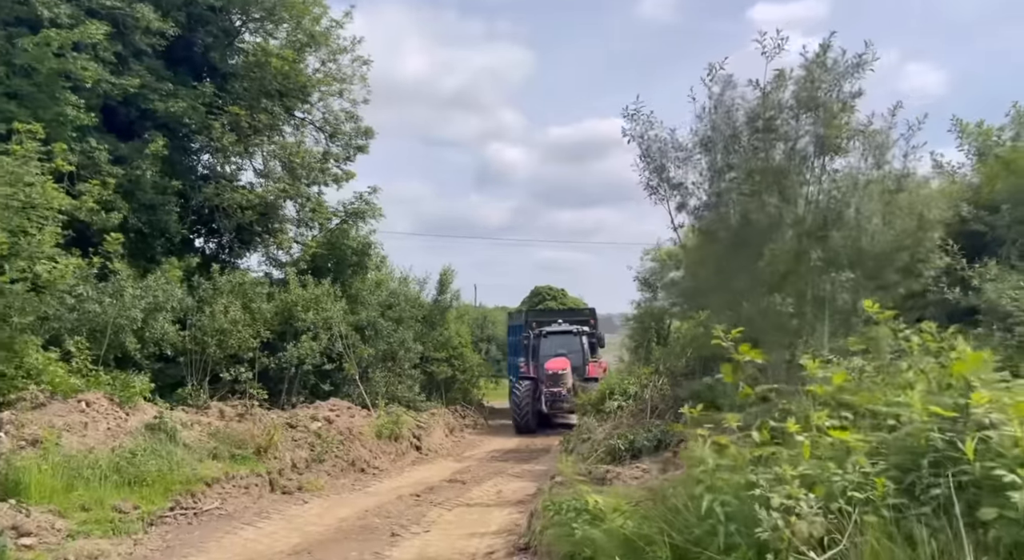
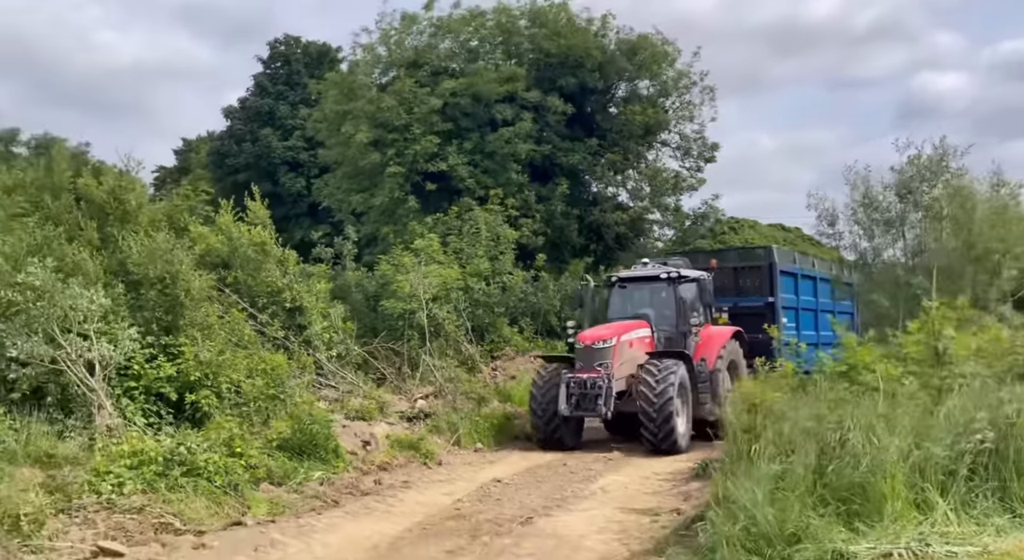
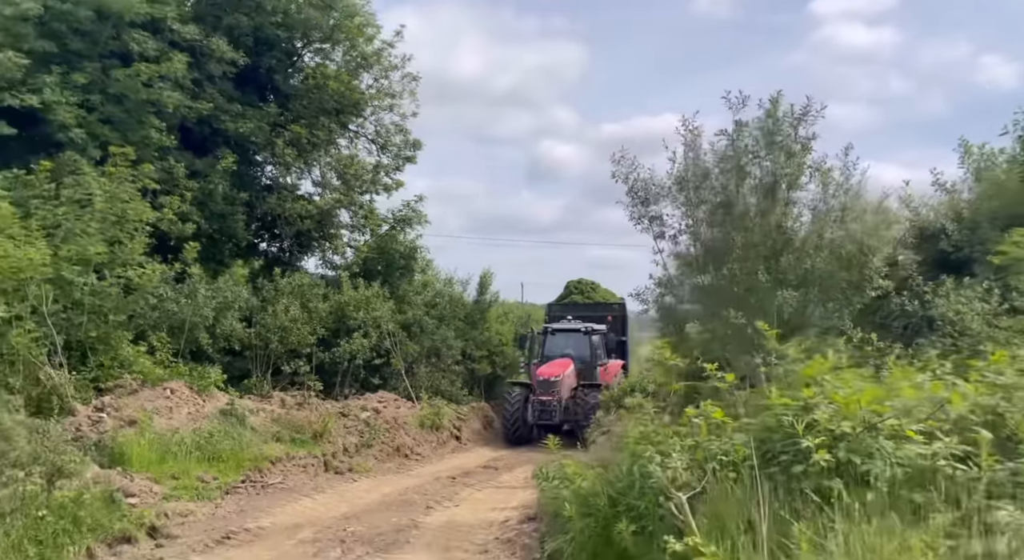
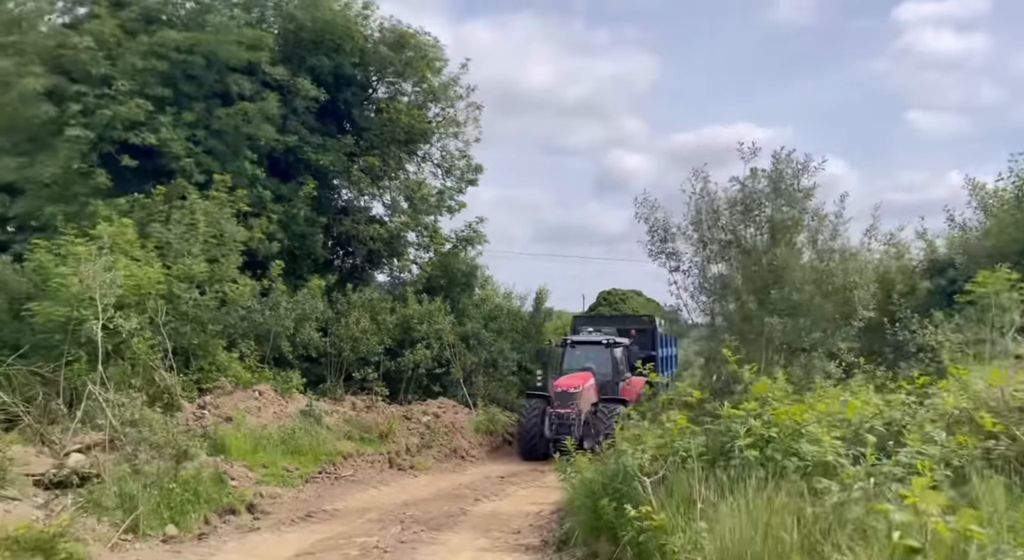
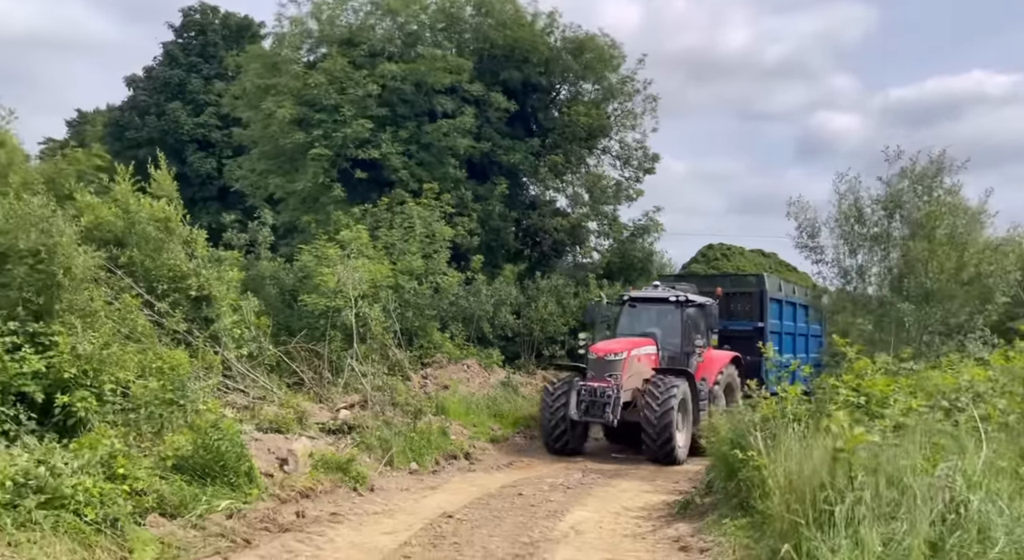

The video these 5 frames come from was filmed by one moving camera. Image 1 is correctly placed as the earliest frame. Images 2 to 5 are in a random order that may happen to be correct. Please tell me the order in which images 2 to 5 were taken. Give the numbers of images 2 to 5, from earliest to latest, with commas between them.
3, 4, 5, 2
